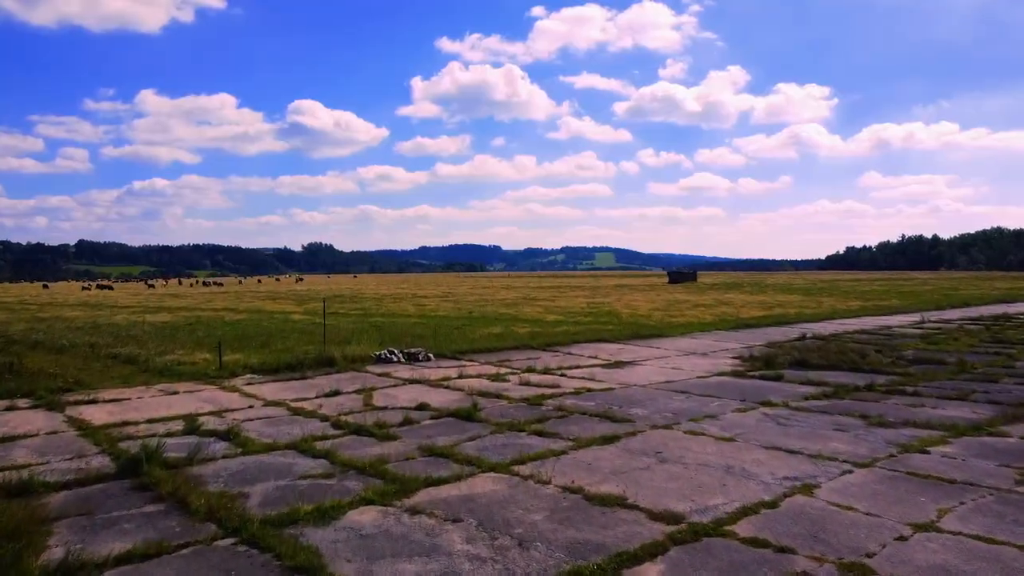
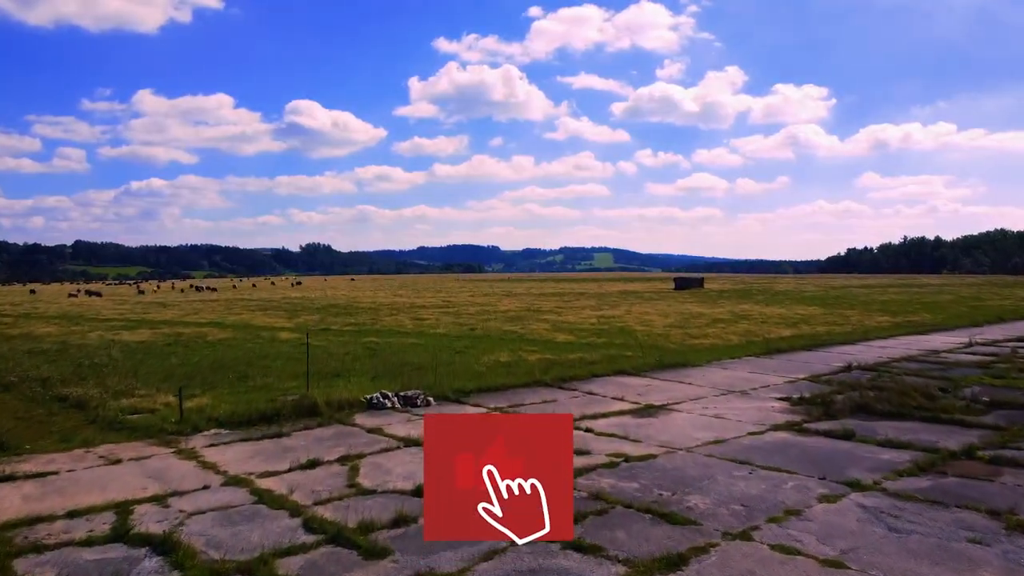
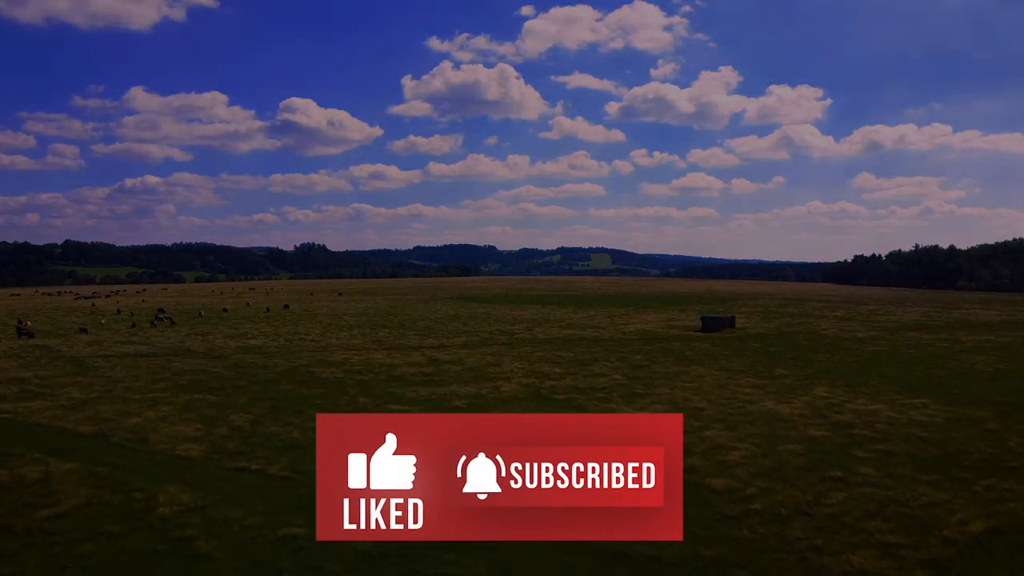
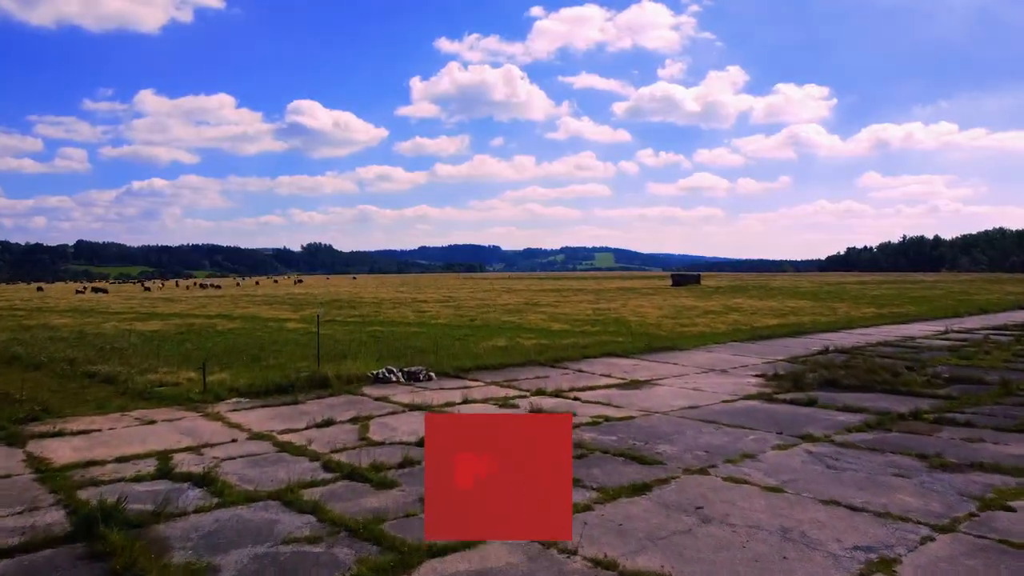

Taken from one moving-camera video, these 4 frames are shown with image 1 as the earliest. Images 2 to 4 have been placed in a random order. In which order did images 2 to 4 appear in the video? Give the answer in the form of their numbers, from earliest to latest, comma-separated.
4, 2, 3
